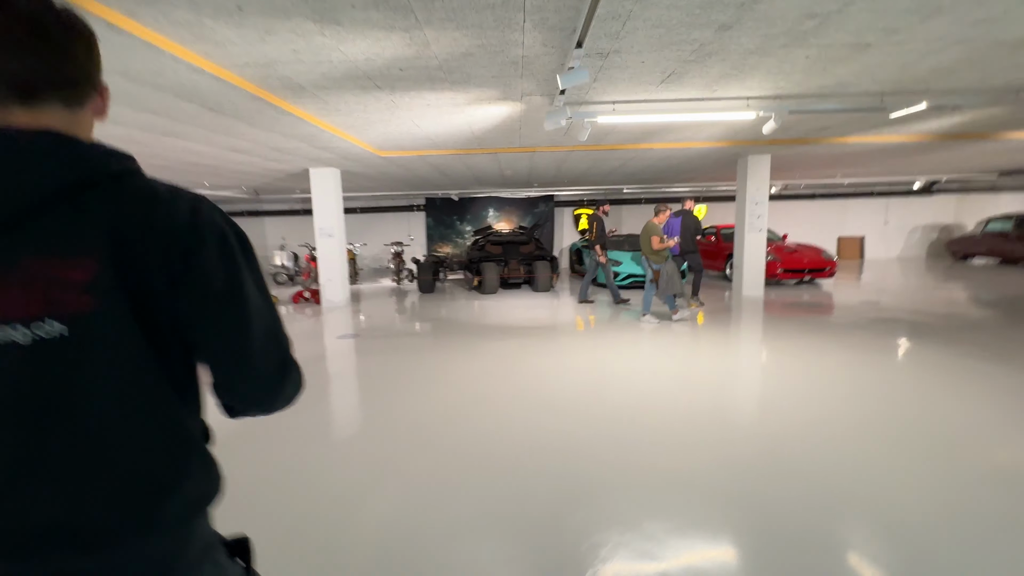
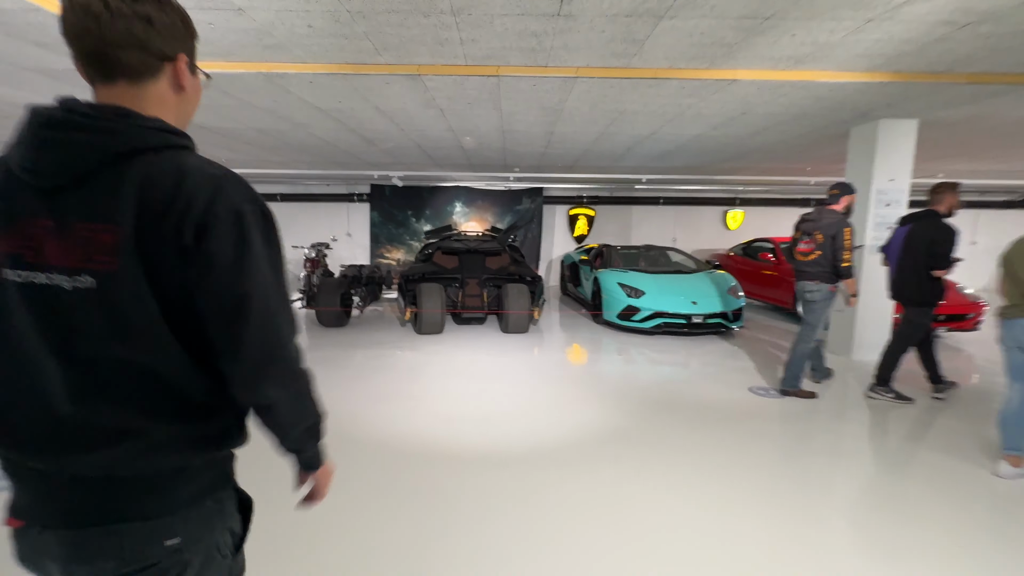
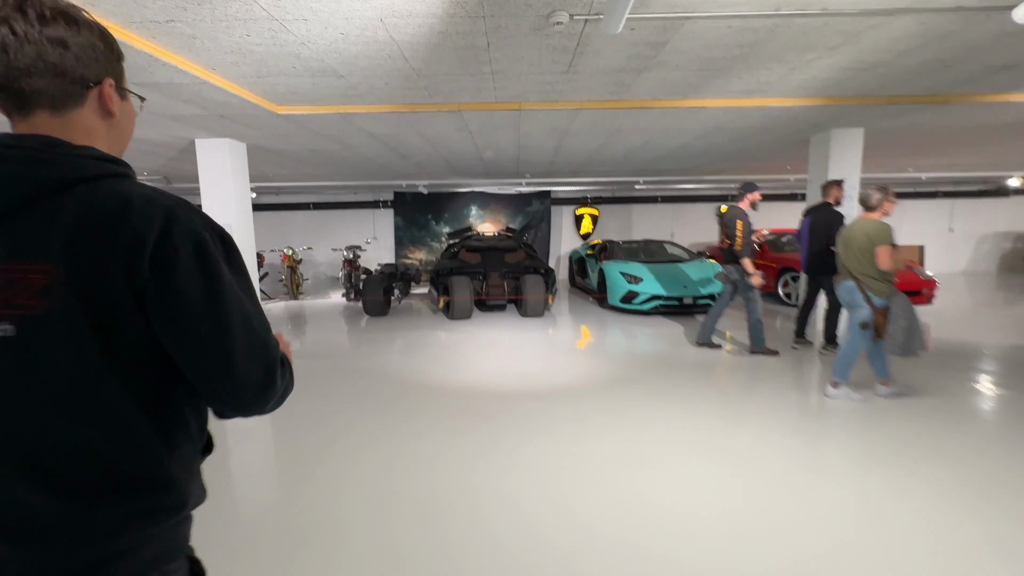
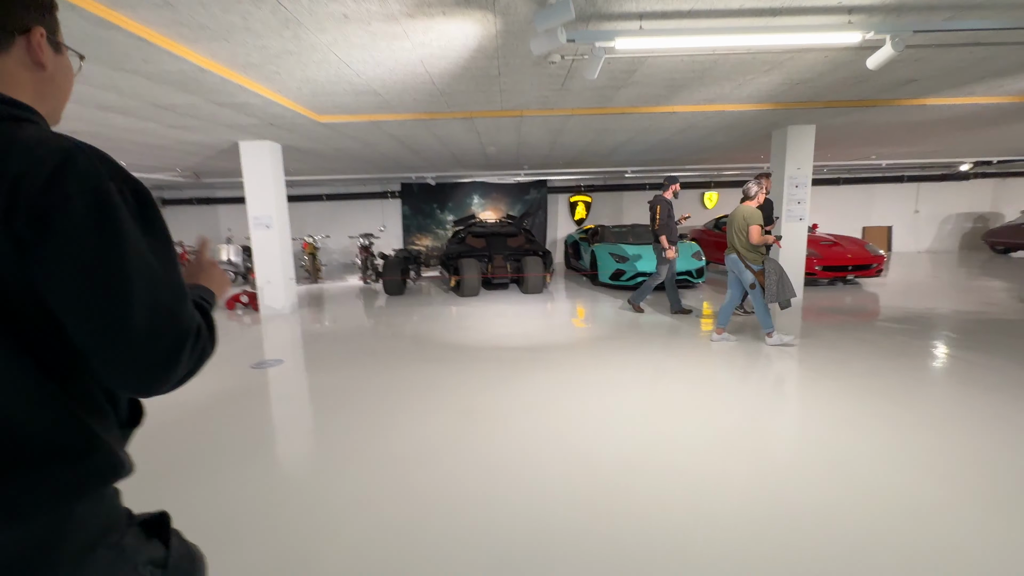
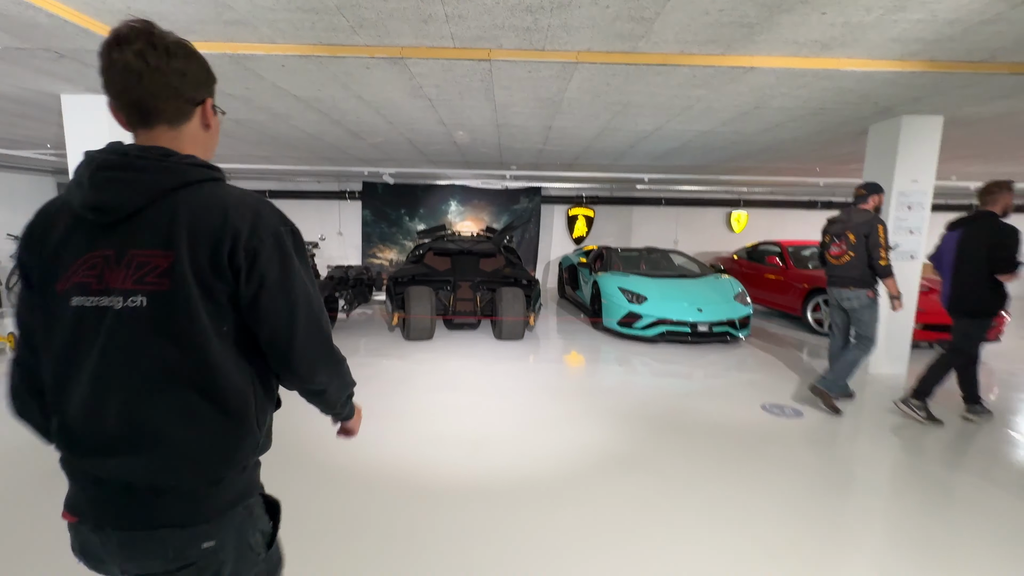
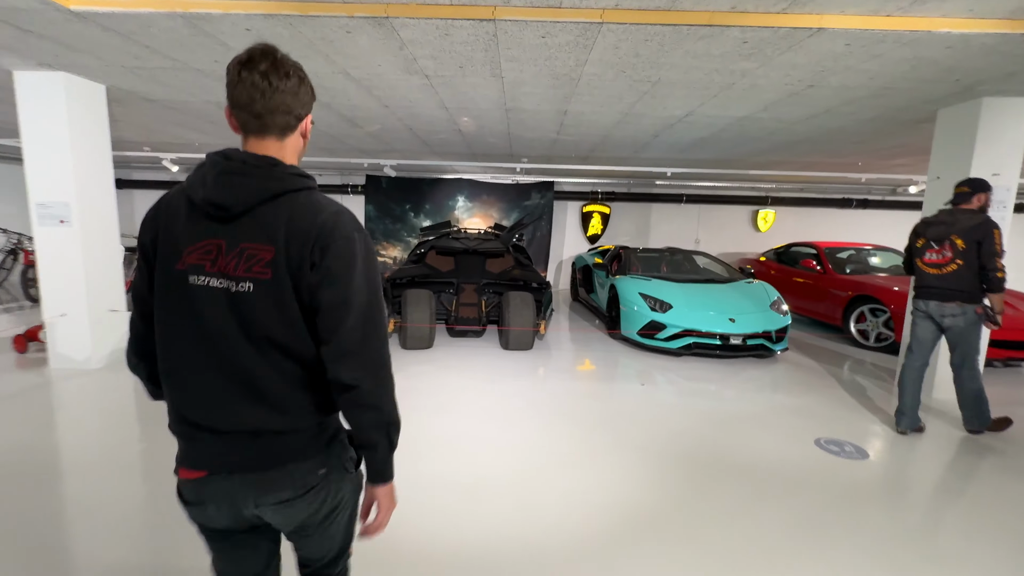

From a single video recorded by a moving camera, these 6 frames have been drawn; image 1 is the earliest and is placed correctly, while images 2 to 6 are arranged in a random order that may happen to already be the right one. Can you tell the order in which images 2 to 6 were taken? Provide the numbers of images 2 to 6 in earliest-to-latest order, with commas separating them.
4, 3, 2, 5, 6
